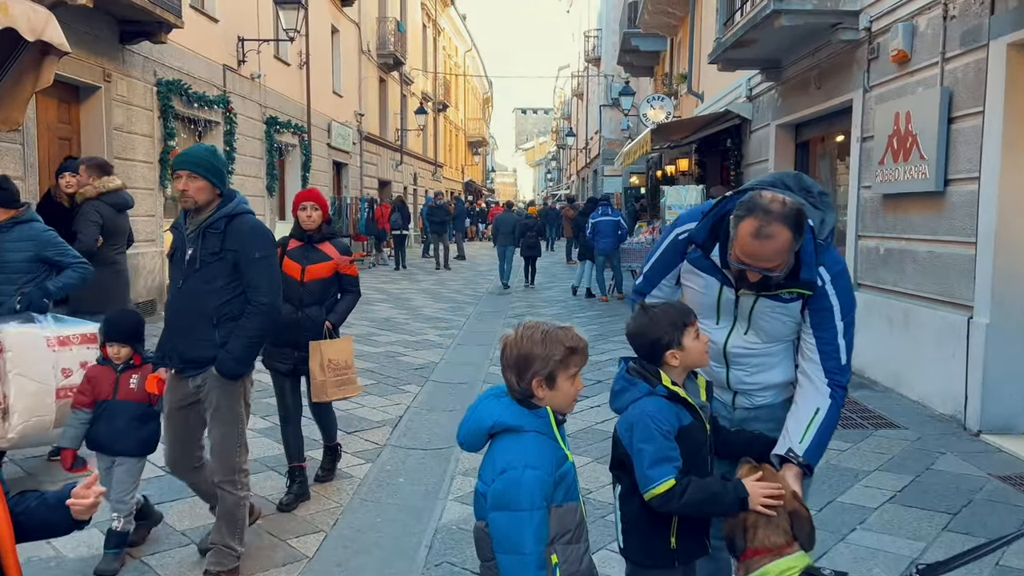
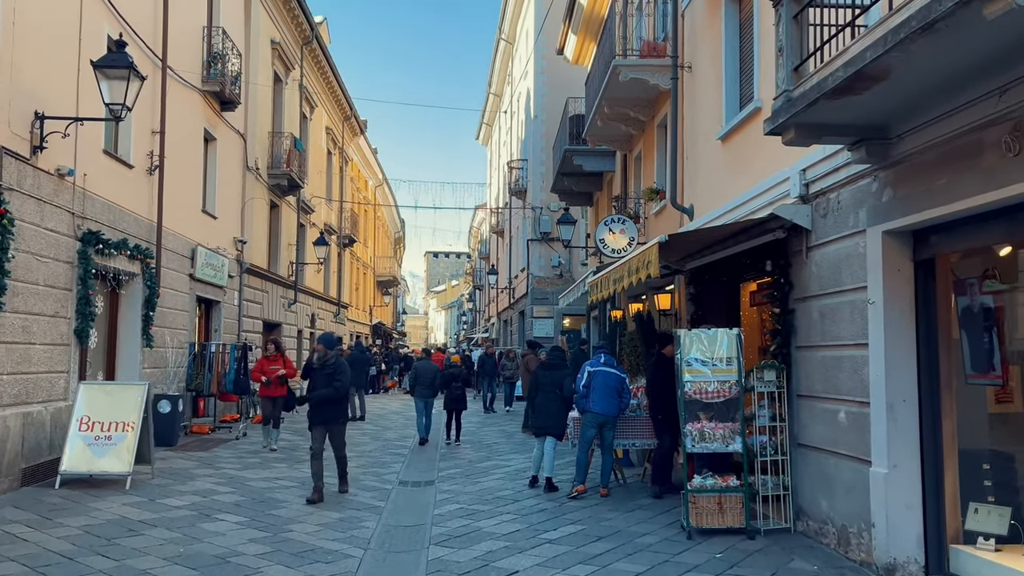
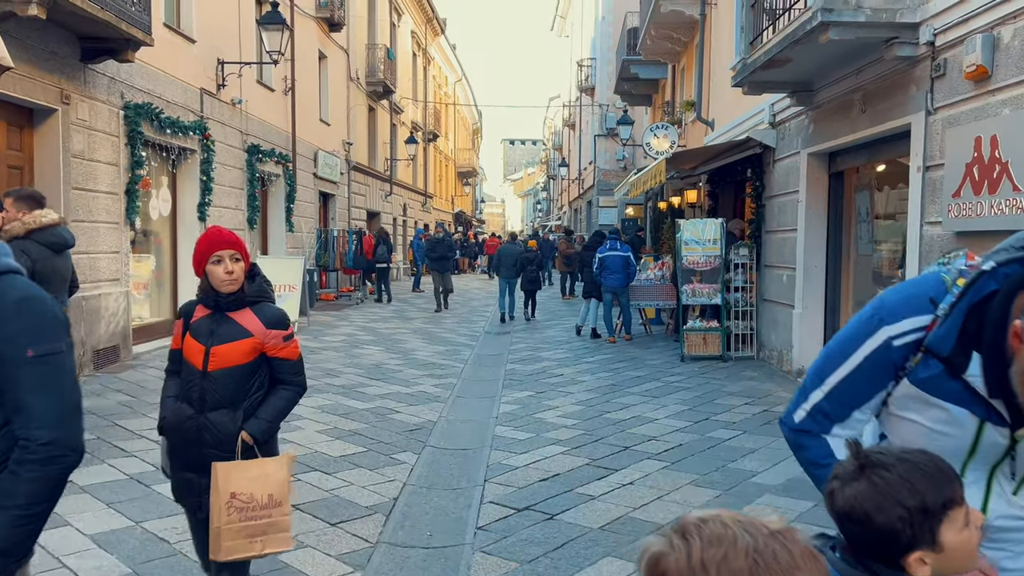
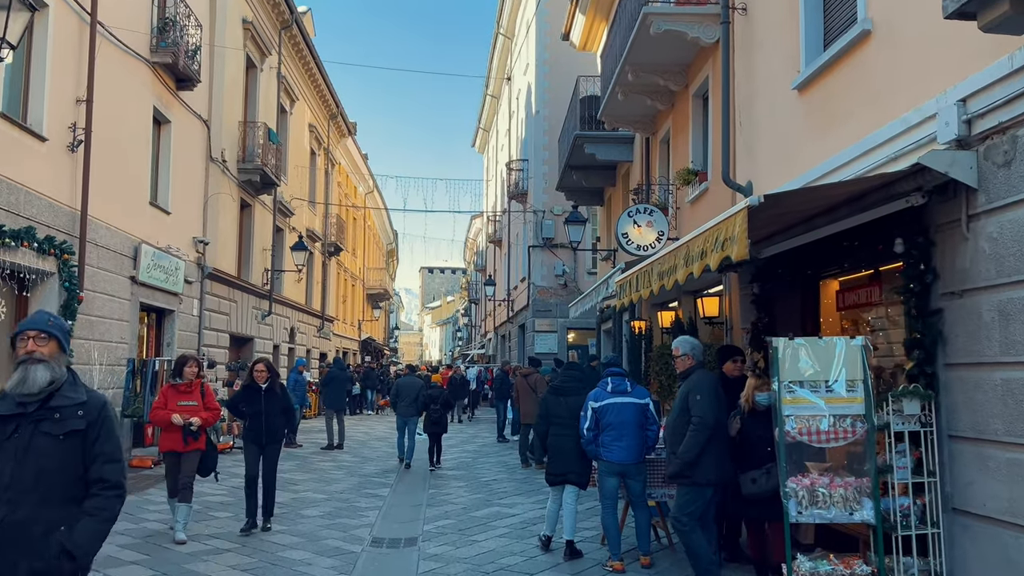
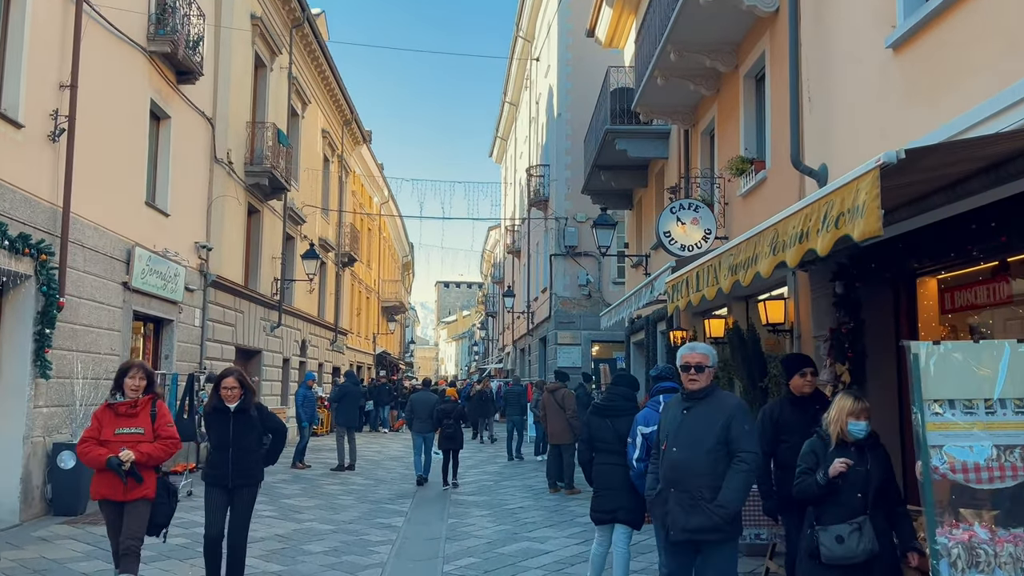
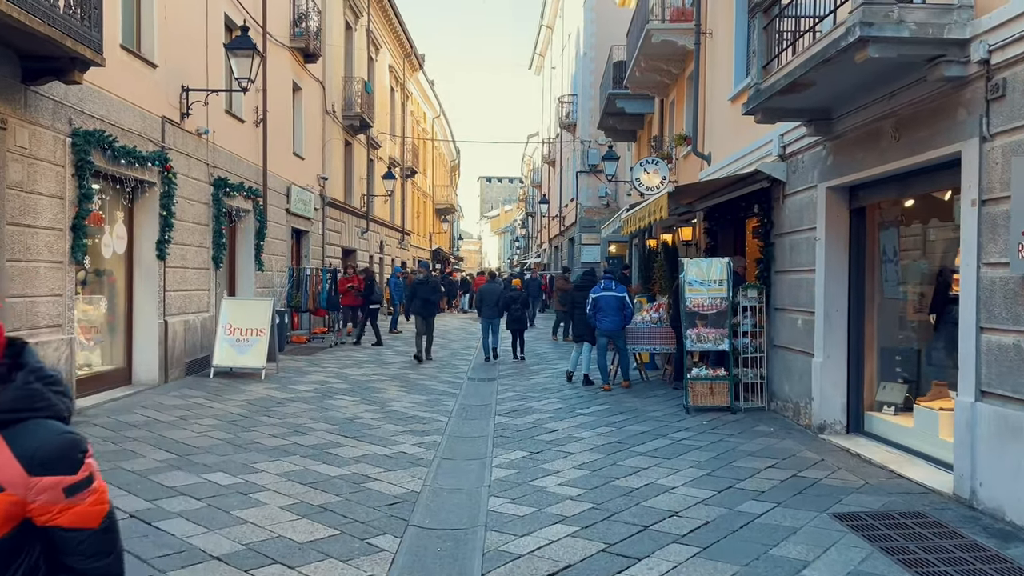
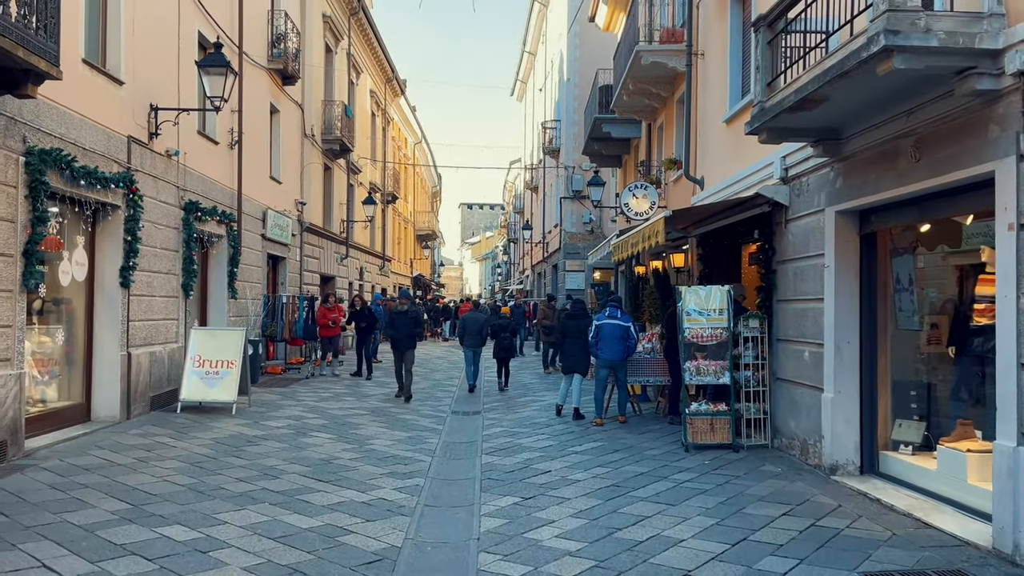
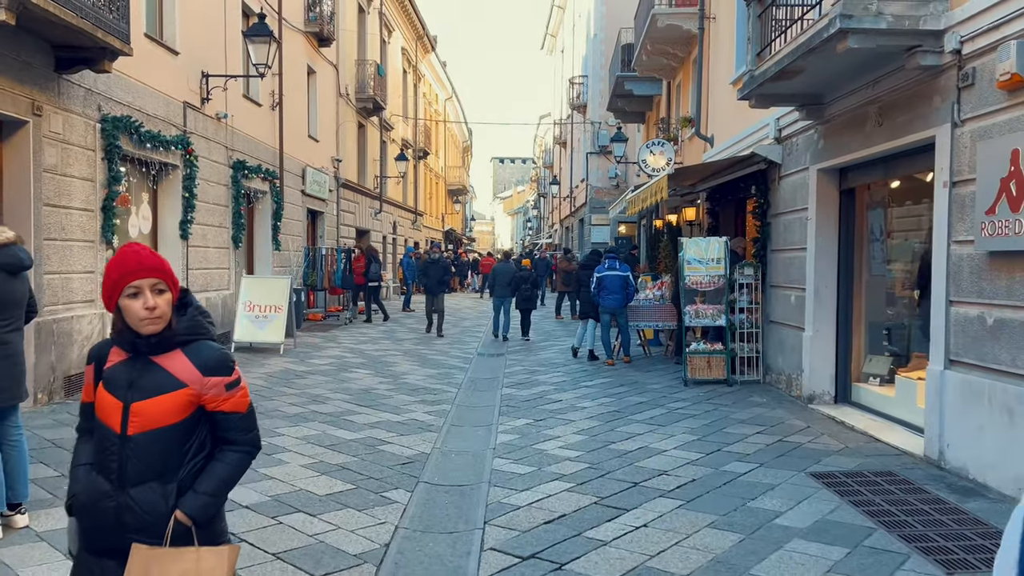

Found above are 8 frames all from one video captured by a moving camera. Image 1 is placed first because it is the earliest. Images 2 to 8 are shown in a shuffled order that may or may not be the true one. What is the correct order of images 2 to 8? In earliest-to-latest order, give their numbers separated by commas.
3, 8, 6, 7, 2, 4, 5
